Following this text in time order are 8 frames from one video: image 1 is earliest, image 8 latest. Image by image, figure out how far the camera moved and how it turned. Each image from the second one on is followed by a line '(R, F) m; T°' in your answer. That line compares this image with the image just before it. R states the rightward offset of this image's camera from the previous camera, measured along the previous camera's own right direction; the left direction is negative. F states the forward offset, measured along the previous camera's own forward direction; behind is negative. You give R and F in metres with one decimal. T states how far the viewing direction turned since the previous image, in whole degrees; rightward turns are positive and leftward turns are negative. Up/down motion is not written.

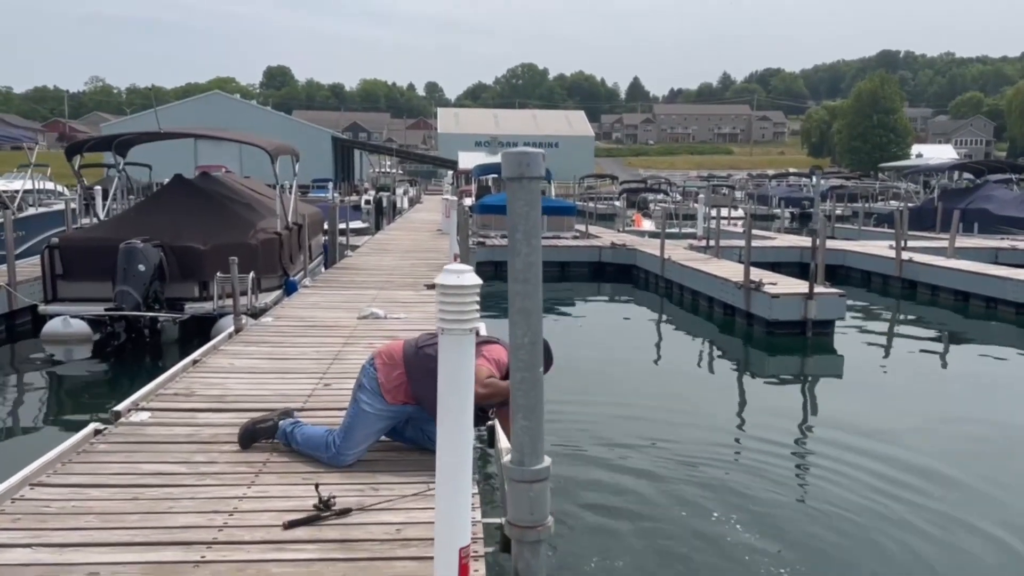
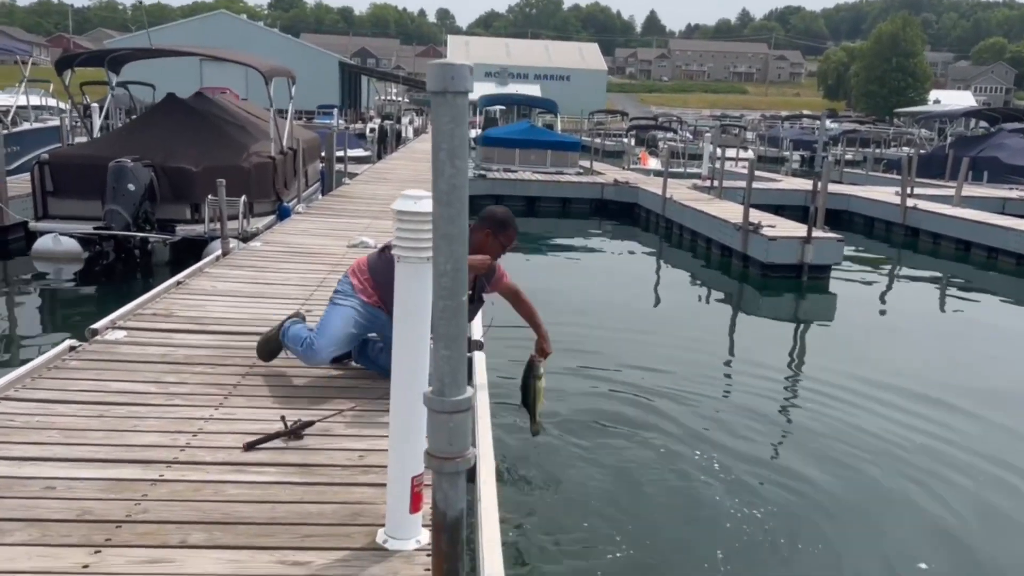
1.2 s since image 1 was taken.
(+0.2, +0.1) m; 0°
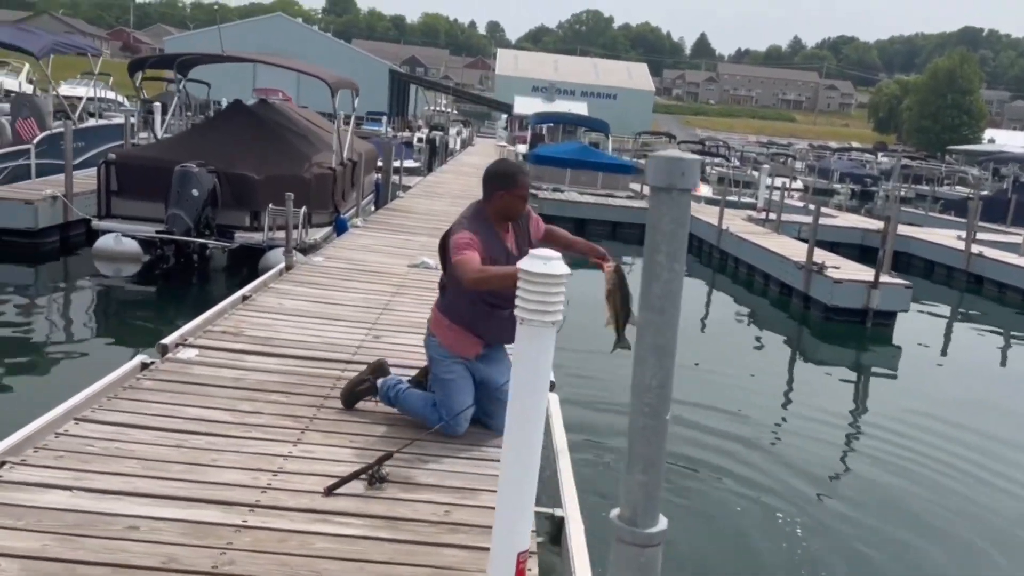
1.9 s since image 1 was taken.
(-0.3, +0.2) m; -2°
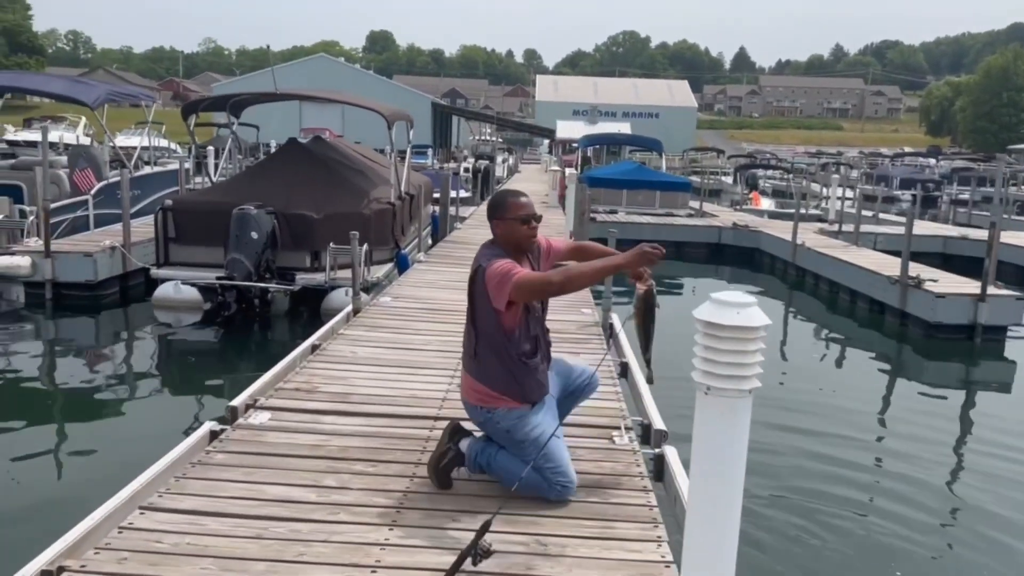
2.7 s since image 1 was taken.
(-0.3, +0.6) m; -3°
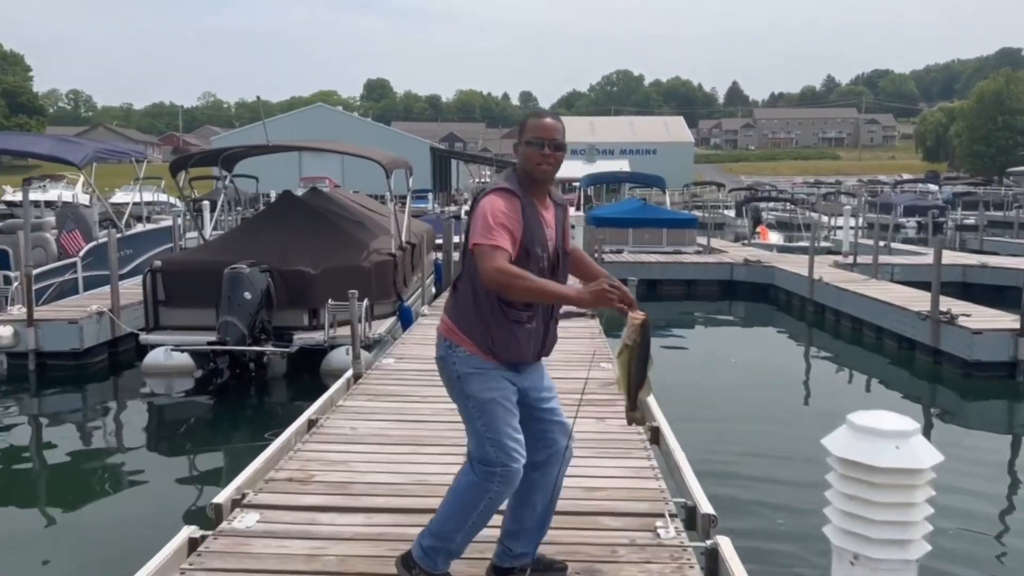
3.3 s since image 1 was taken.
(-0.1, +0.6) m; 0°
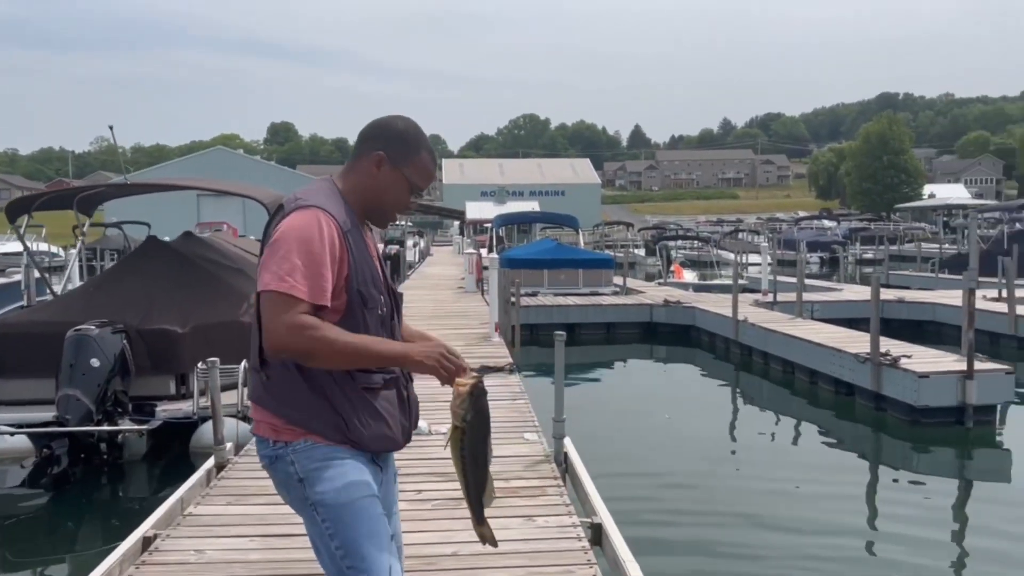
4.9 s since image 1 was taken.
(+0.1, +1.2) m; +6°
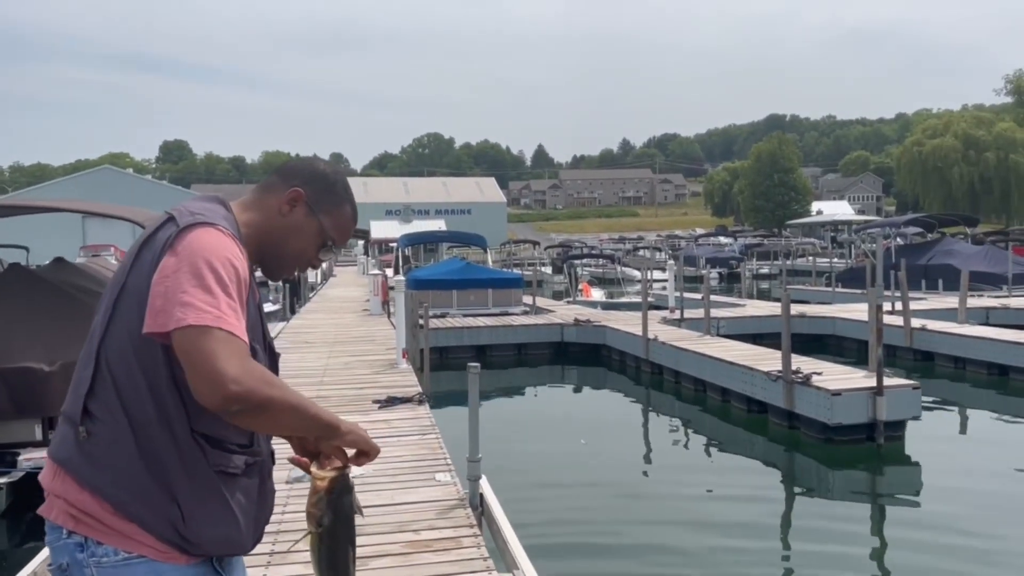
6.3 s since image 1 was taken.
(0.0, +0.5) m; +7°
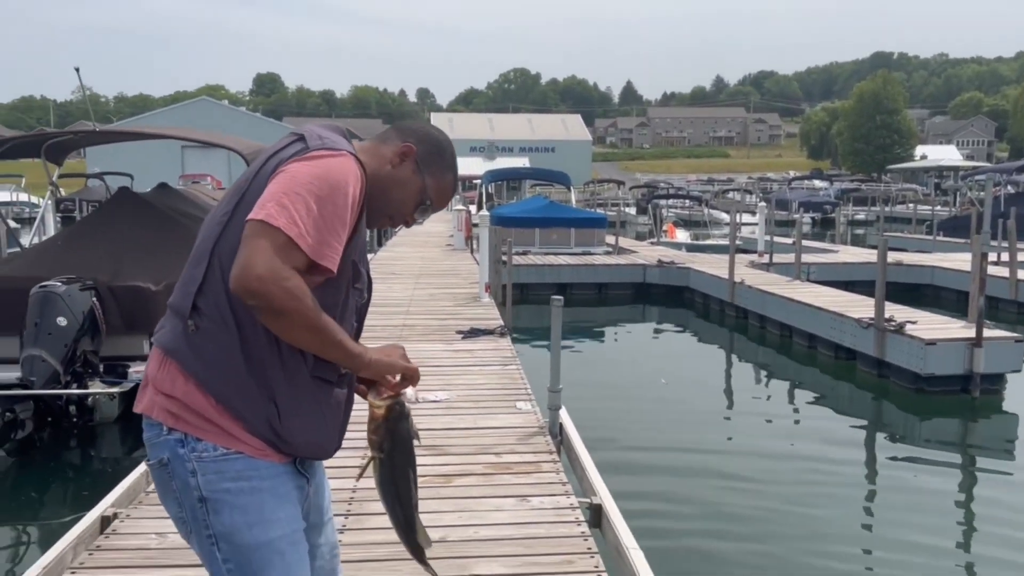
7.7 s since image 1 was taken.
(0.0, 0.0) m; -6°
